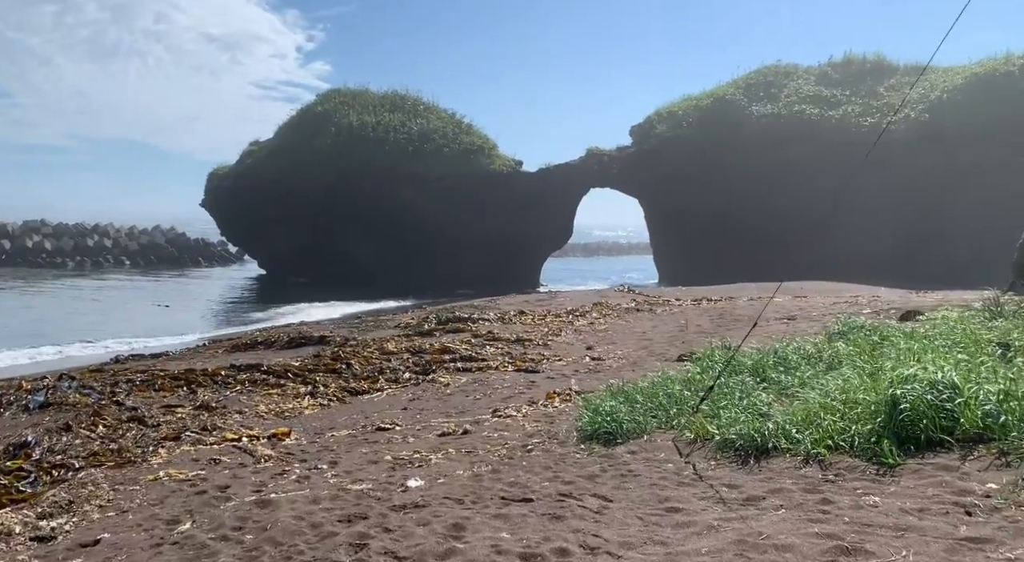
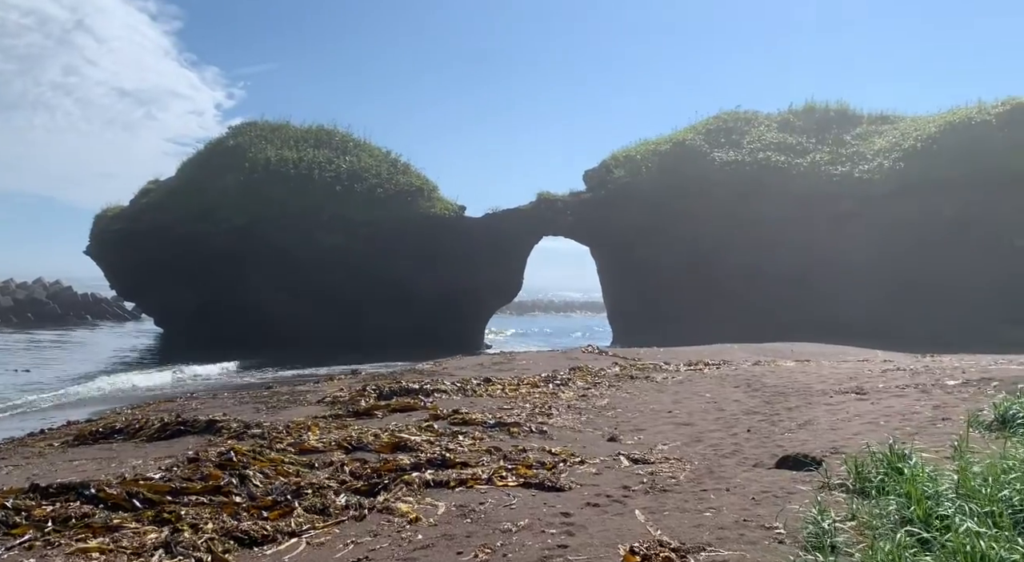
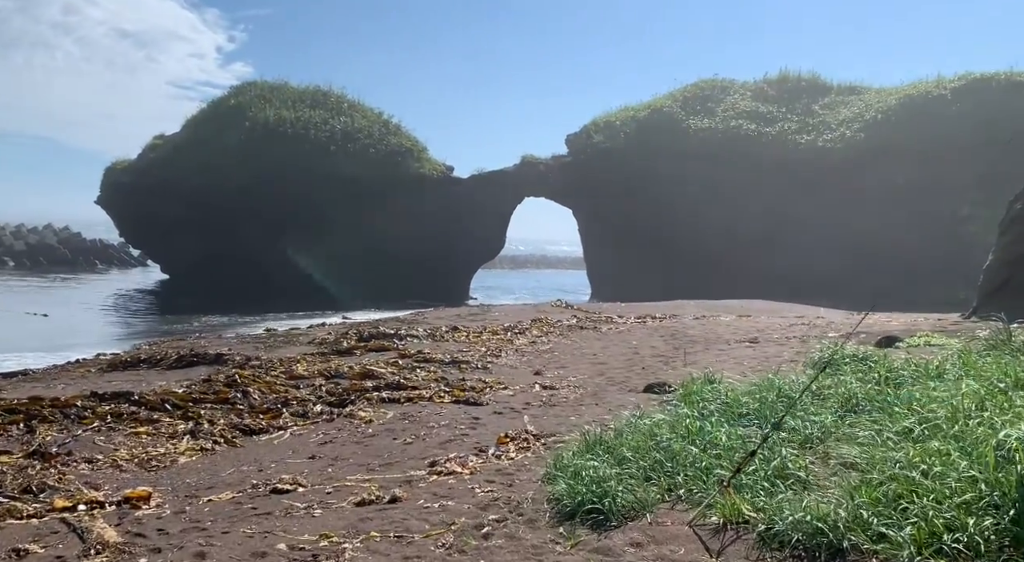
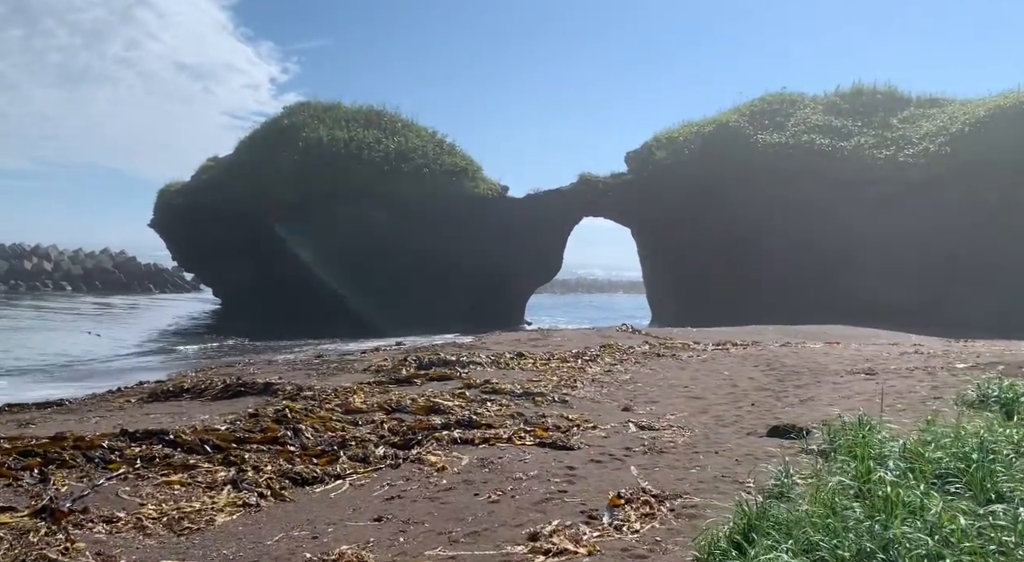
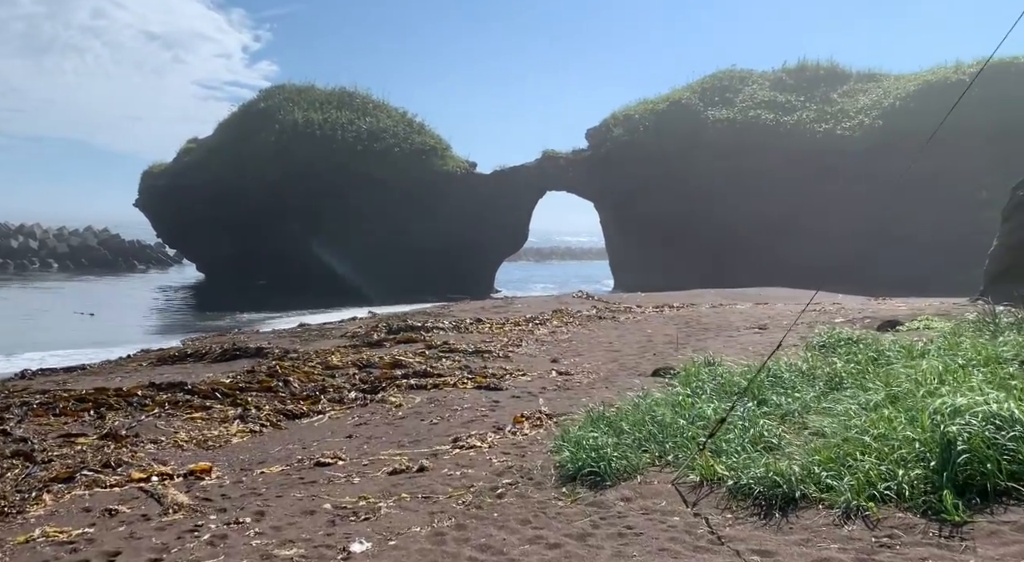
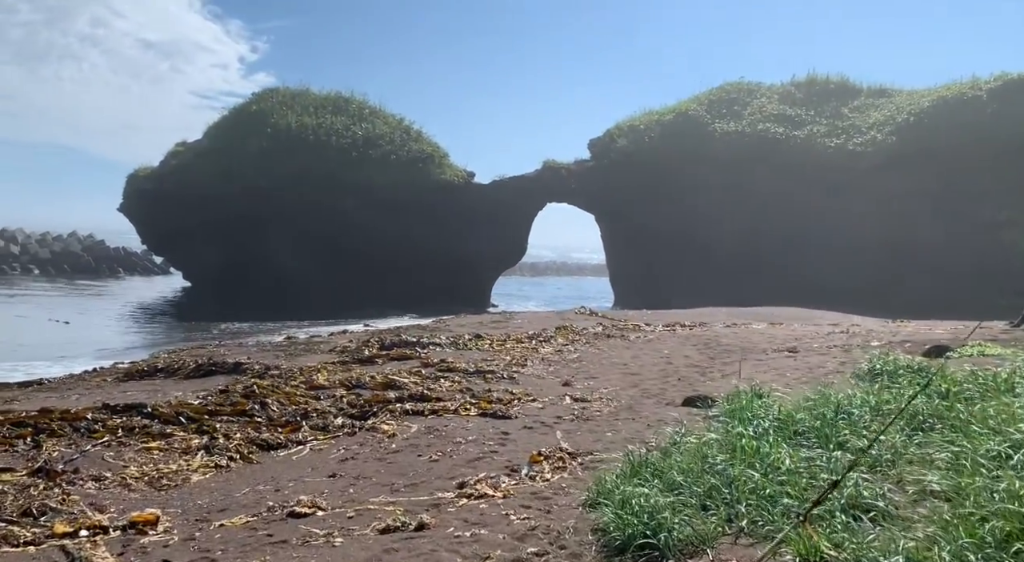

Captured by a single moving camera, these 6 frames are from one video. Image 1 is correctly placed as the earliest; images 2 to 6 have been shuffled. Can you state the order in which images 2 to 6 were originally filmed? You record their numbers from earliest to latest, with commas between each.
5, 3, 6, 4, 2
